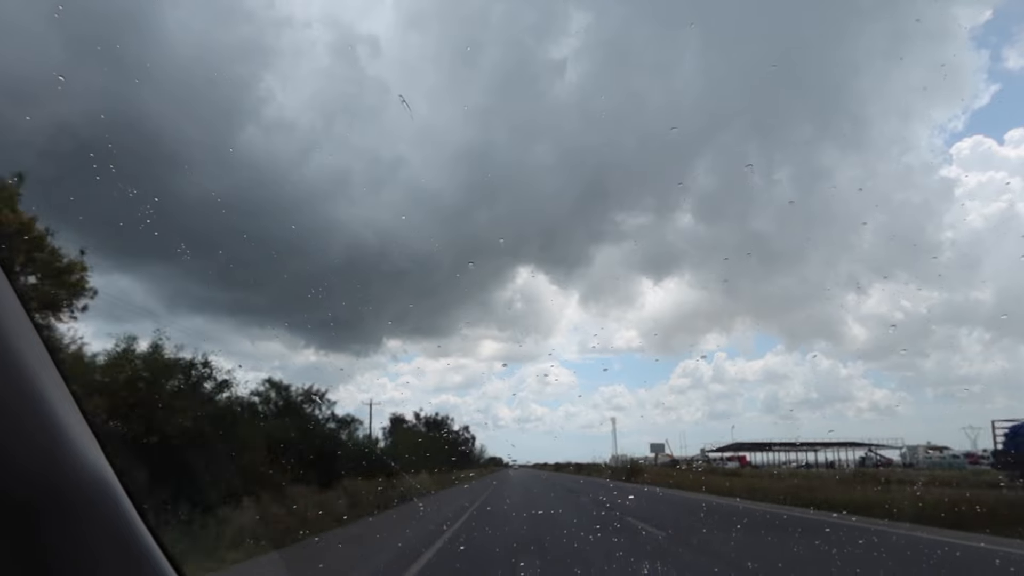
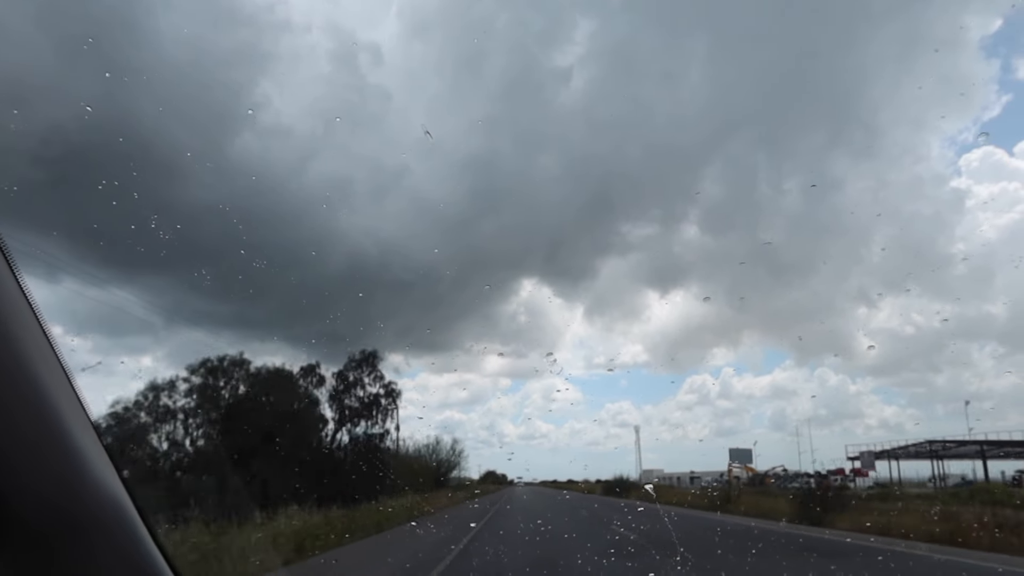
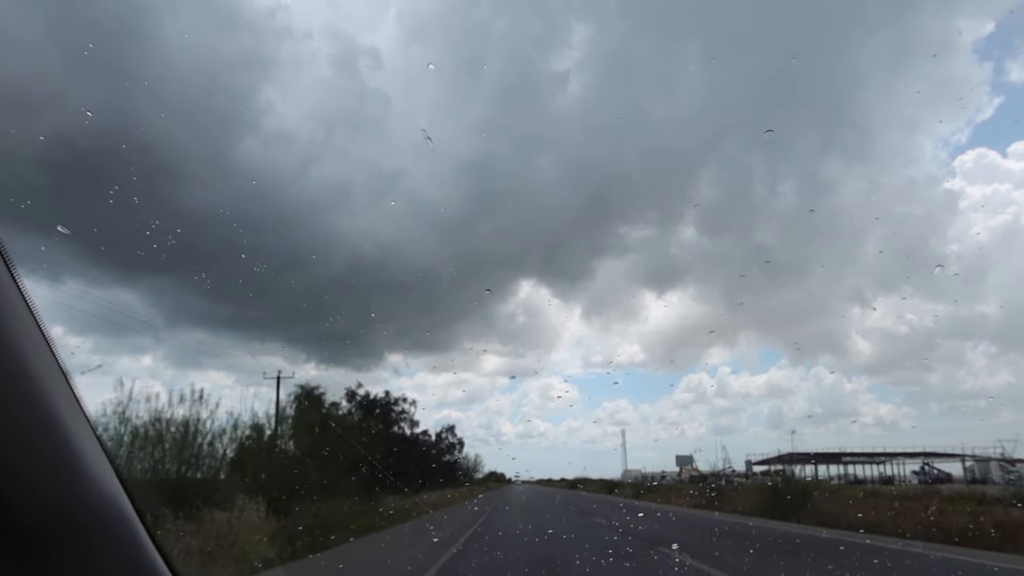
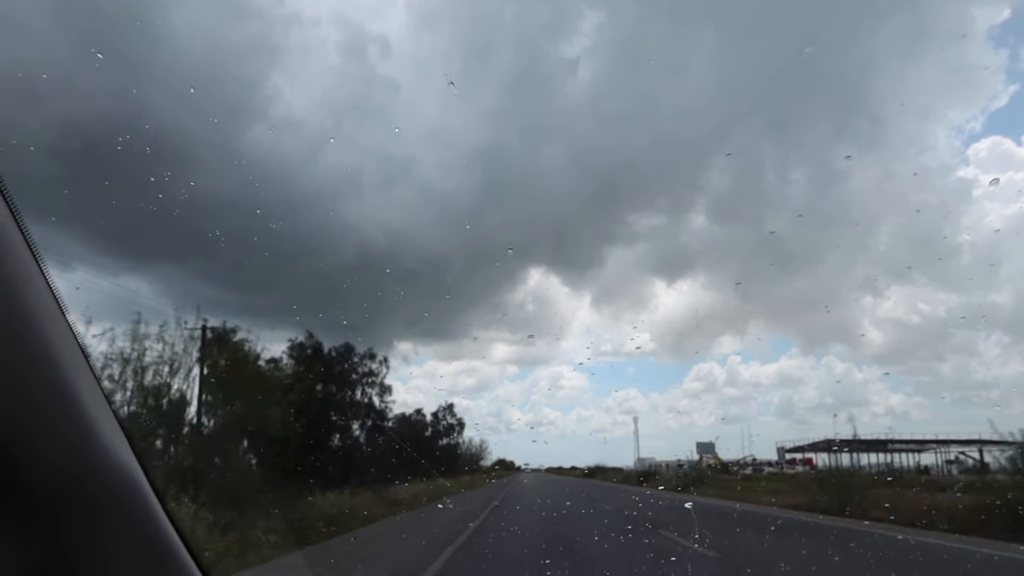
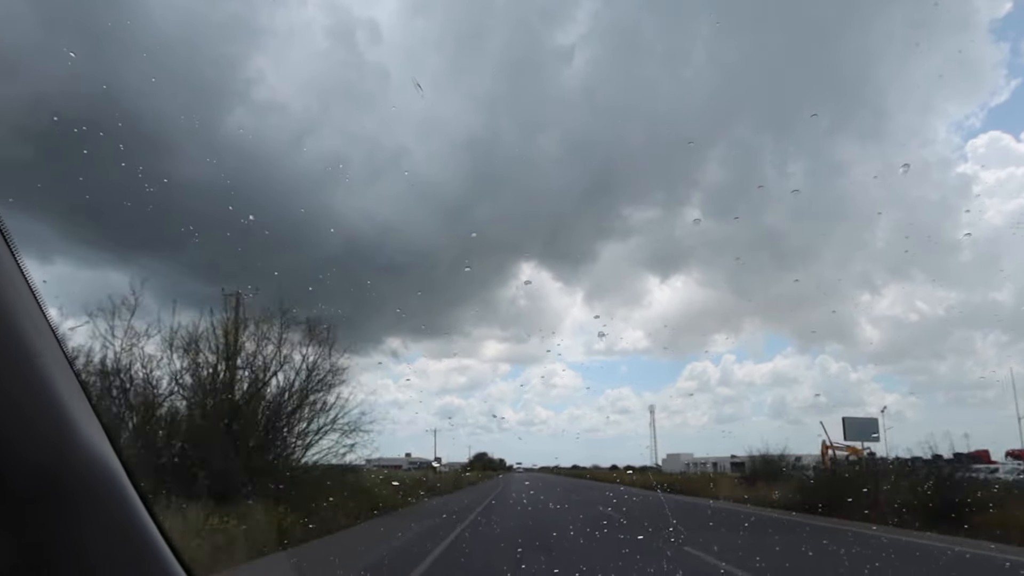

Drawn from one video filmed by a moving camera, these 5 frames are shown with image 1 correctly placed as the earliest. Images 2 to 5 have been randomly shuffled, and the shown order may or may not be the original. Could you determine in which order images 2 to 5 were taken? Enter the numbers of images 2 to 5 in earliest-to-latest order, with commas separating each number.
3, 4, 2, 5
